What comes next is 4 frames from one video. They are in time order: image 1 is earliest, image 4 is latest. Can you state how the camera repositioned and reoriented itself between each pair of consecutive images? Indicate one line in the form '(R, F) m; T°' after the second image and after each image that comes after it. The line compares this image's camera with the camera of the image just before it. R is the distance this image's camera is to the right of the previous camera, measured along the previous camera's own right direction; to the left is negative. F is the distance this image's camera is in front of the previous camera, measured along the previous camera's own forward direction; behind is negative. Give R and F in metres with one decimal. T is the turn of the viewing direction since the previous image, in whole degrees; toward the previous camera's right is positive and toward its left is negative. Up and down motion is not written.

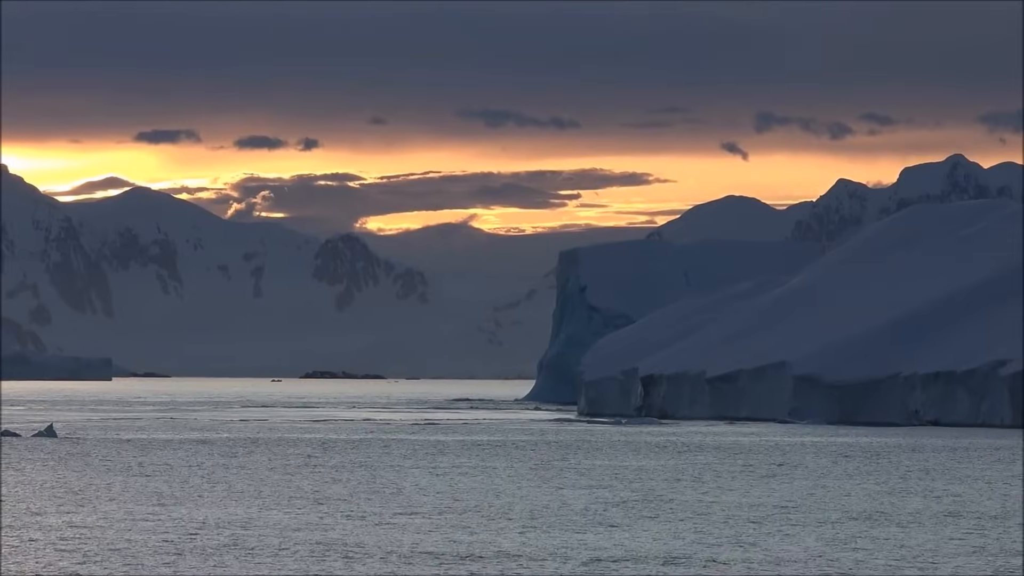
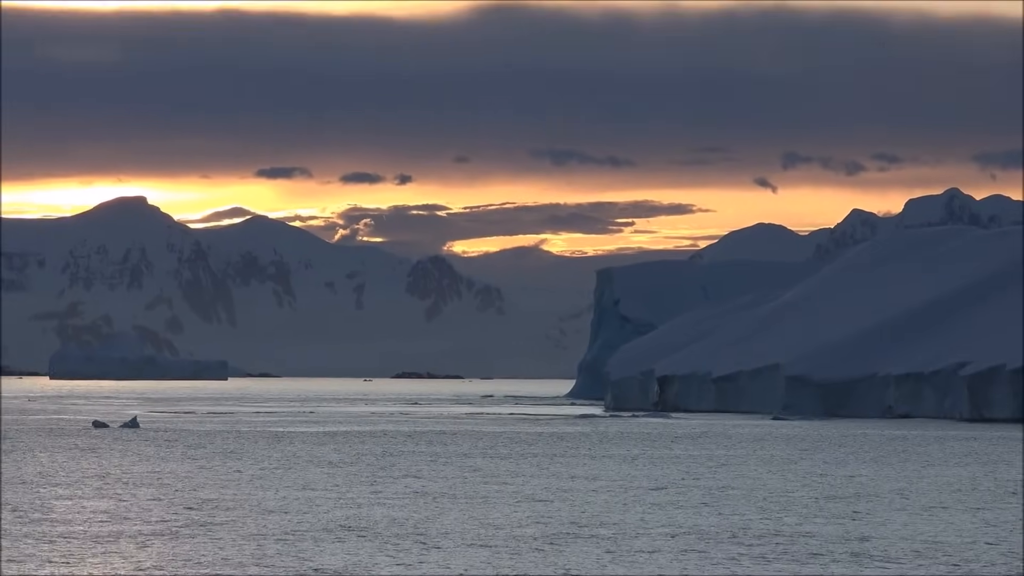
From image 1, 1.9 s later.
(+3.6, -15.8) m; -4°
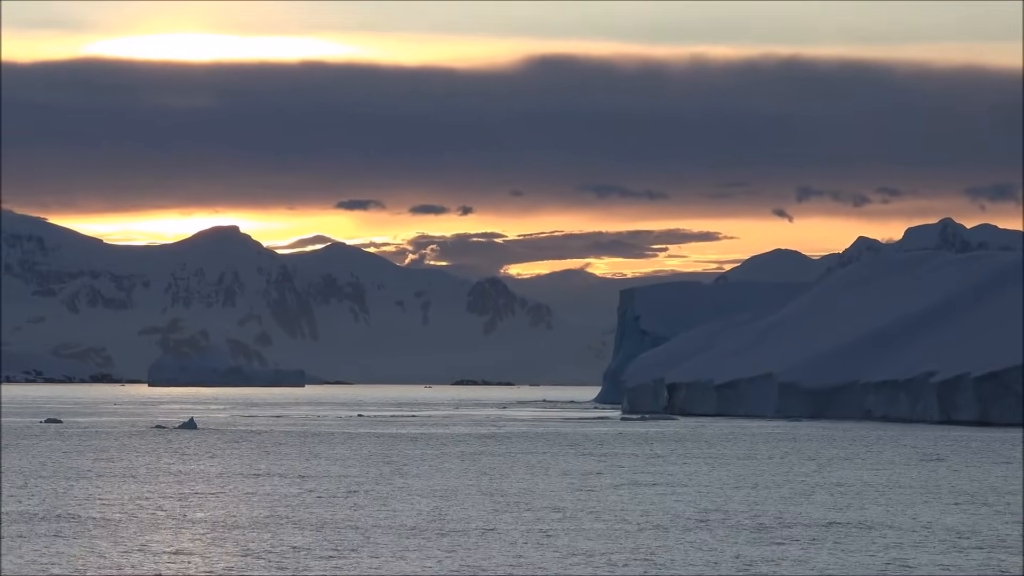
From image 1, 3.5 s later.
(+3.7, -14.3) m; -4°
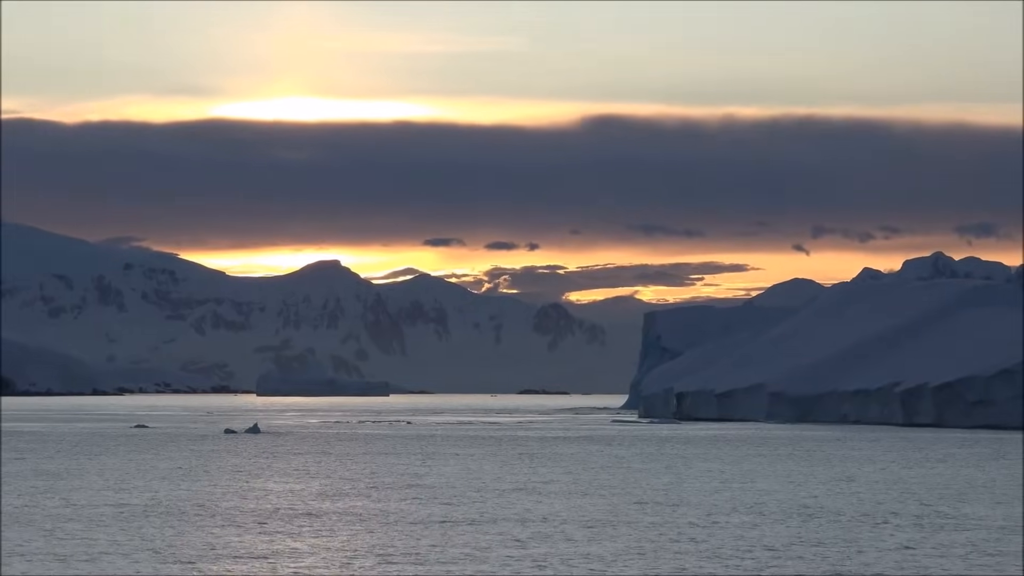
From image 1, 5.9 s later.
(+6.9, -20.5) m; -5°
